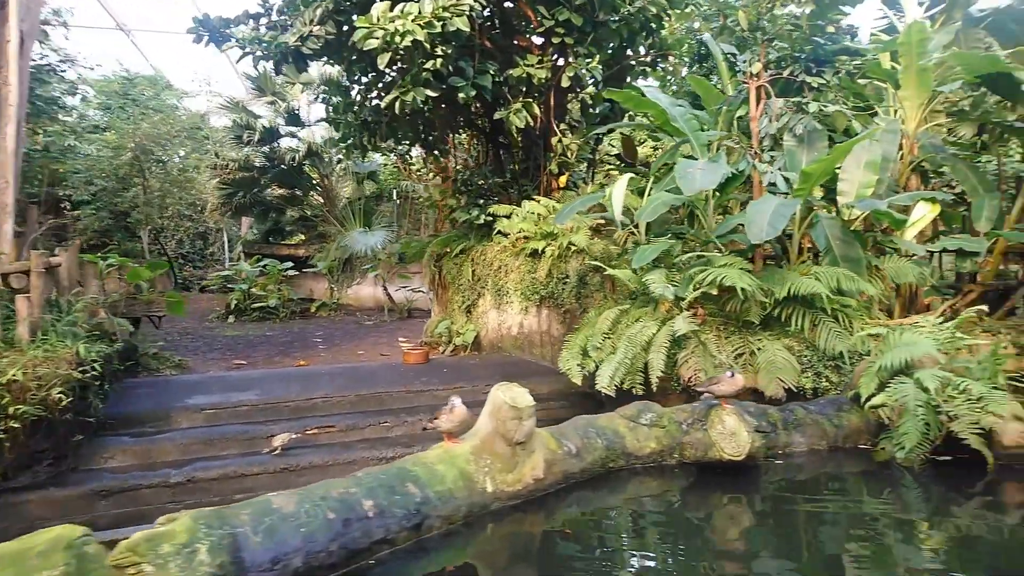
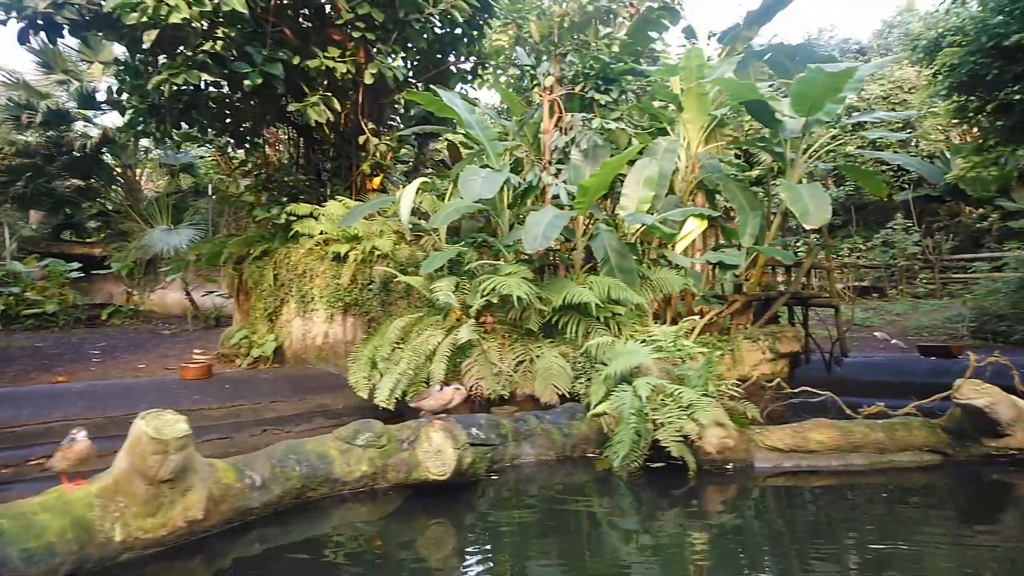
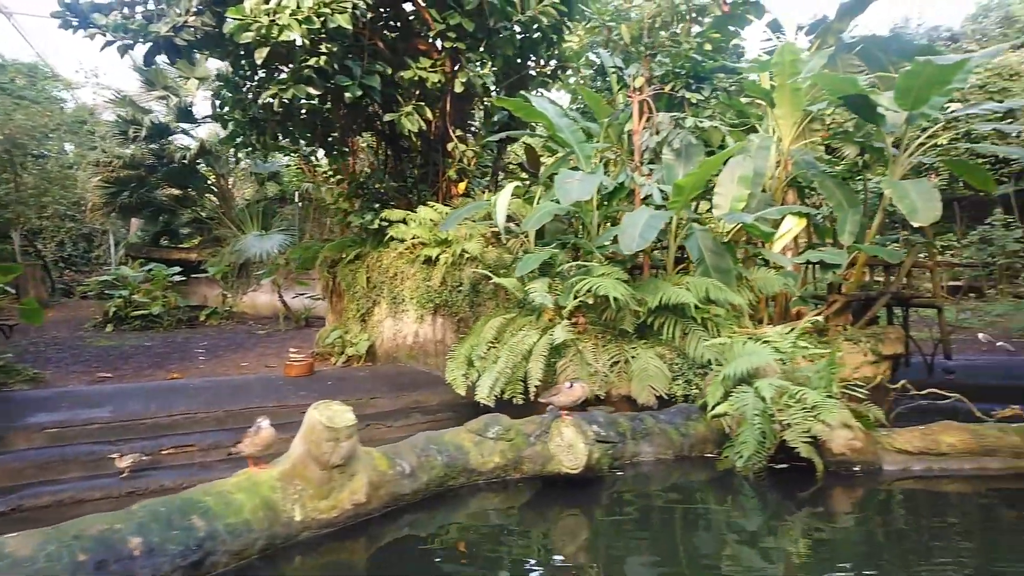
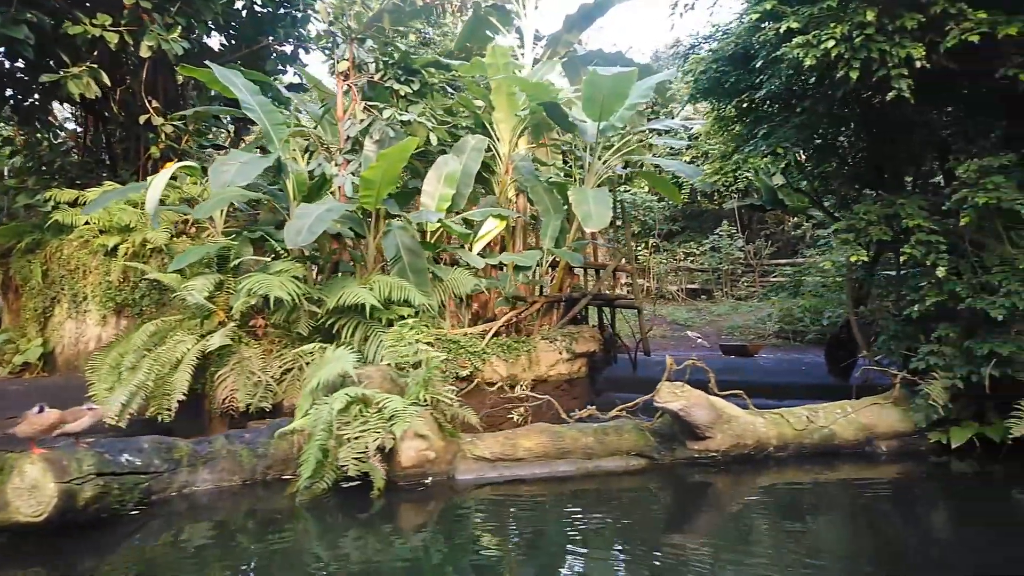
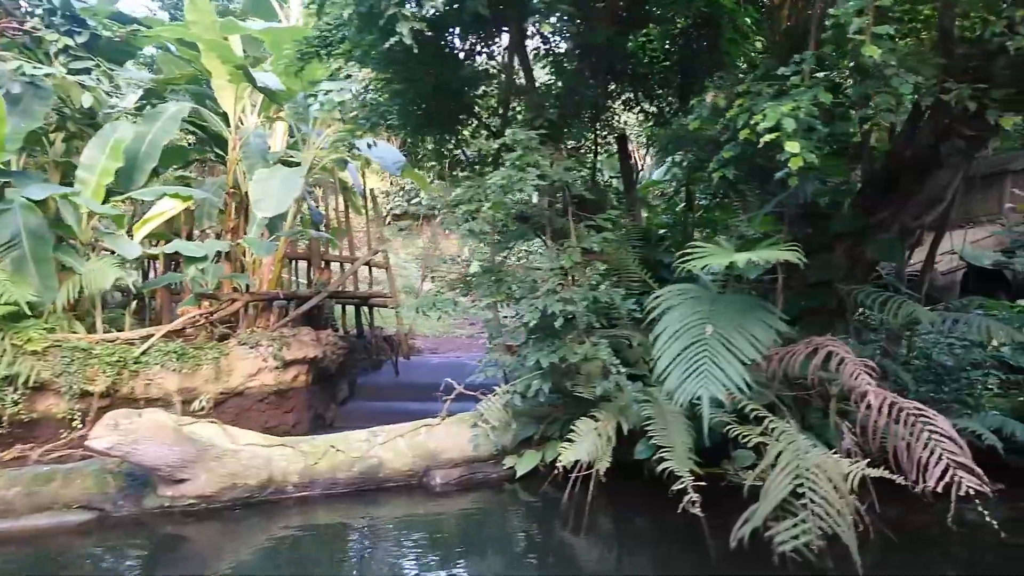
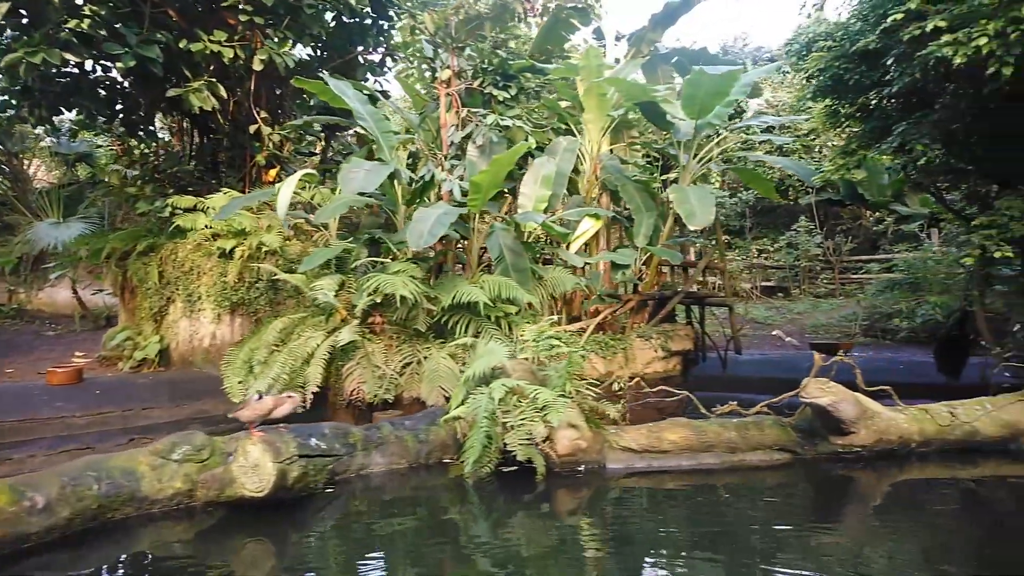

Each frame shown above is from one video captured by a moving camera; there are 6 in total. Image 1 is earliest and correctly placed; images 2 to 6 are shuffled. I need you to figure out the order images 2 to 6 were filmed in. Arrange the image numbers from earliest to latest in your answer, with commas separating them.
3, 2, 6, 4, 5
